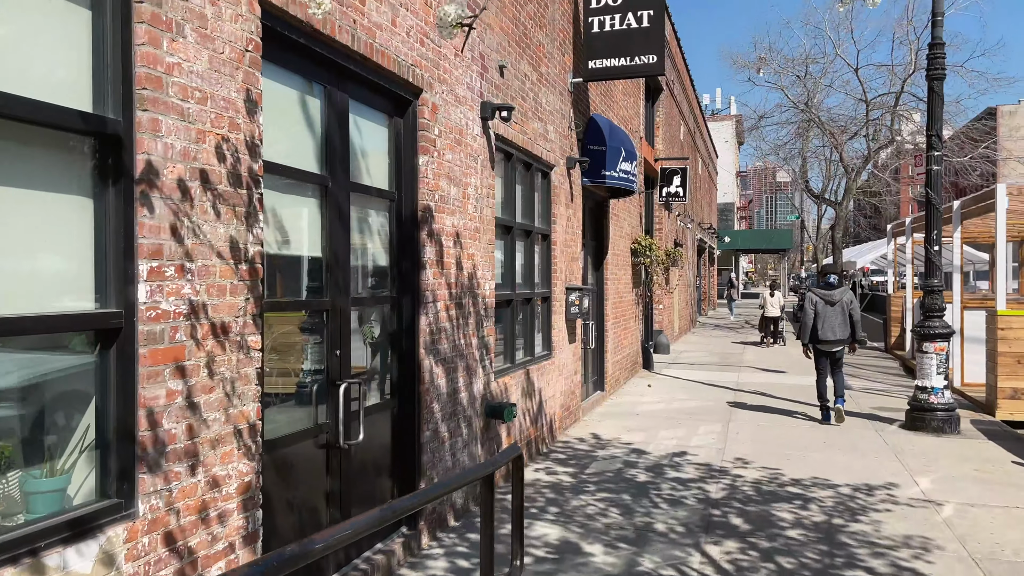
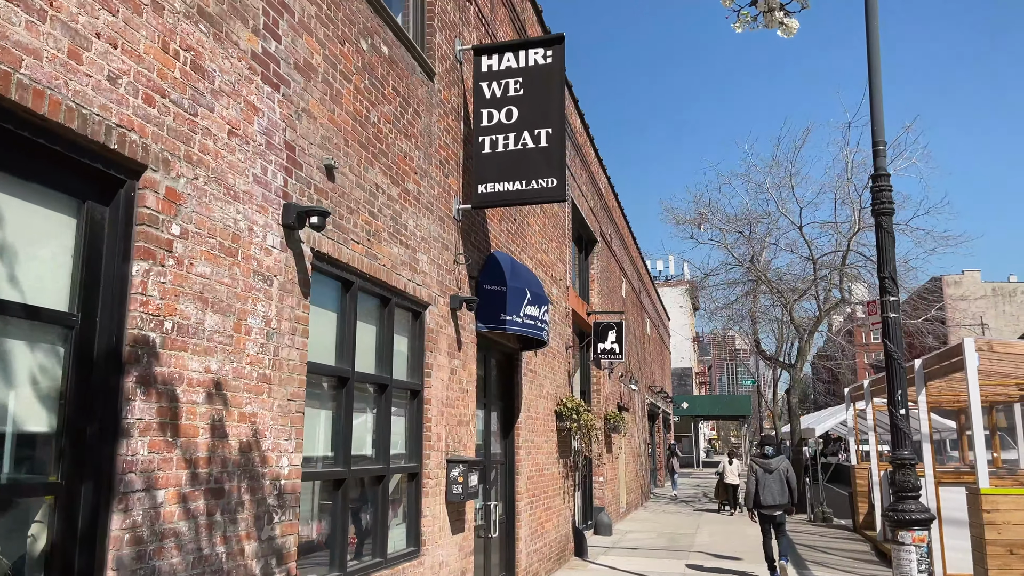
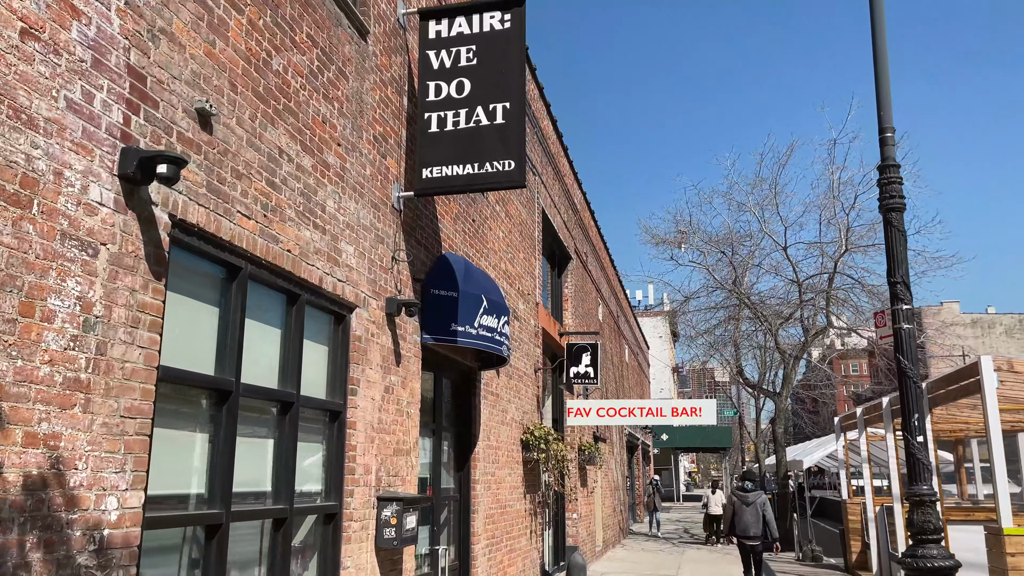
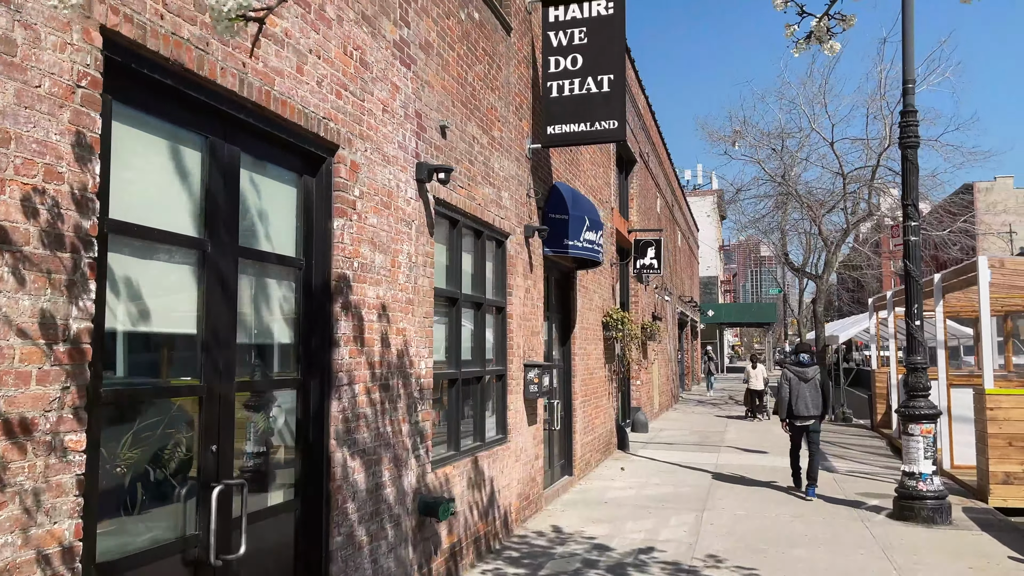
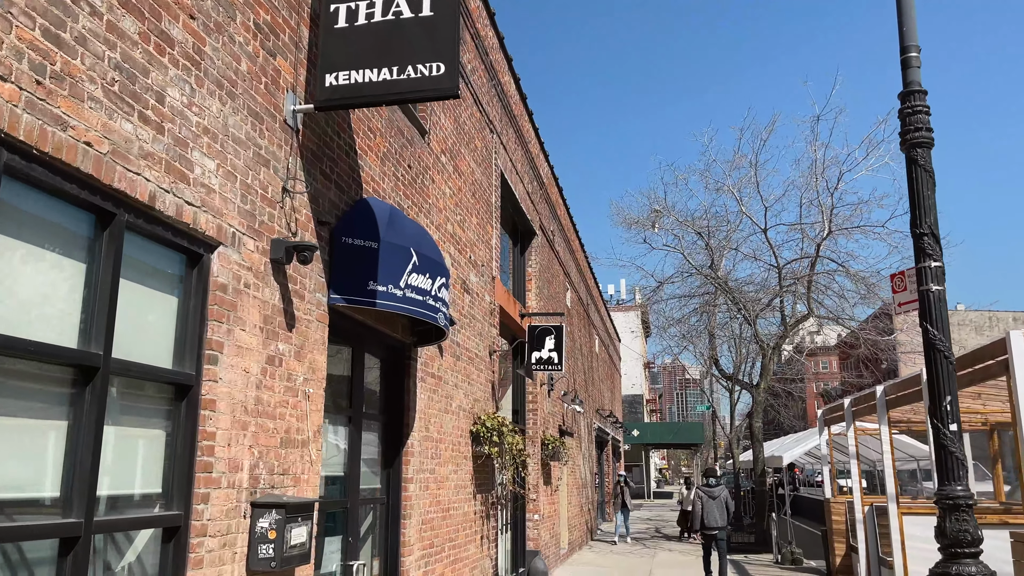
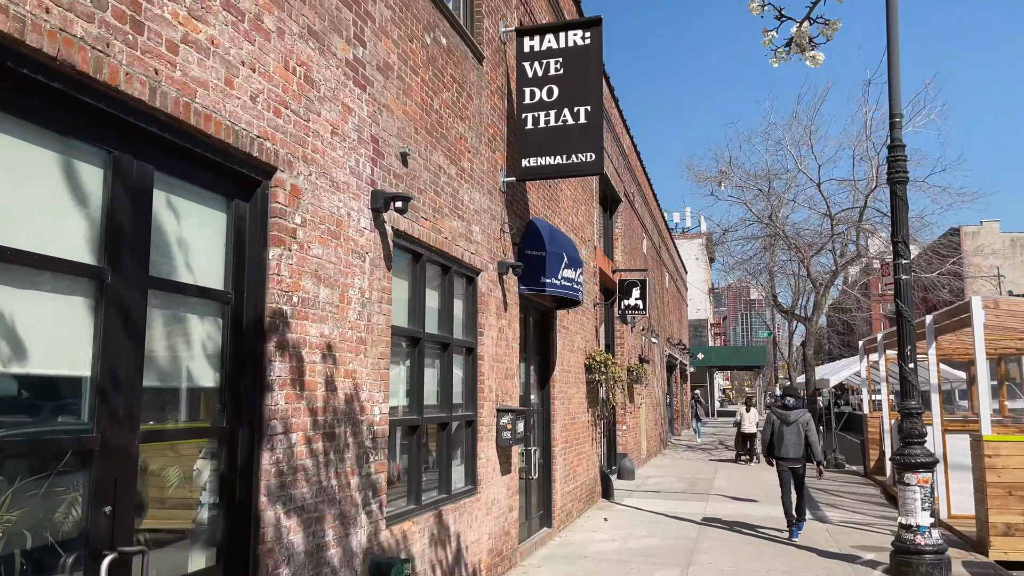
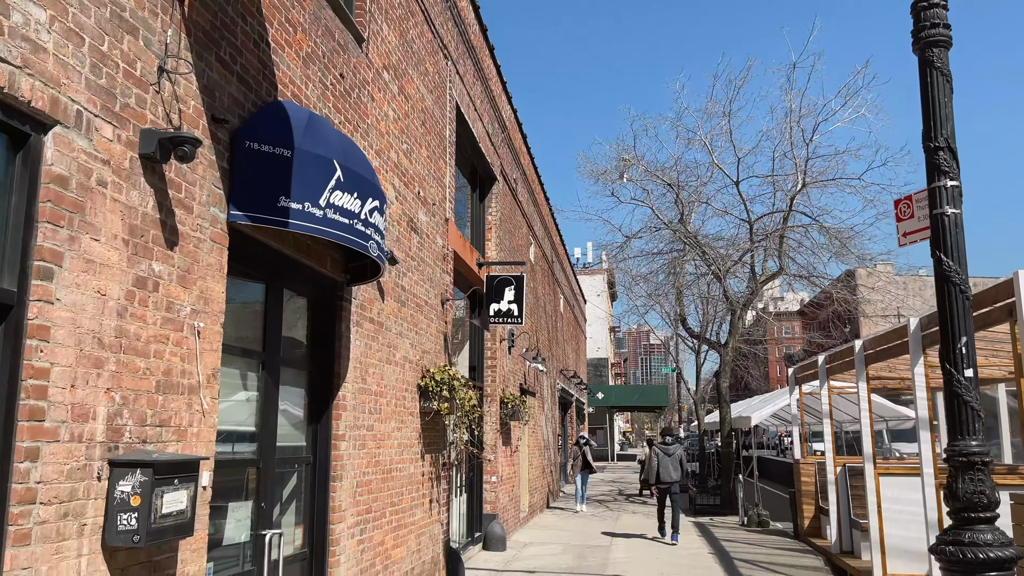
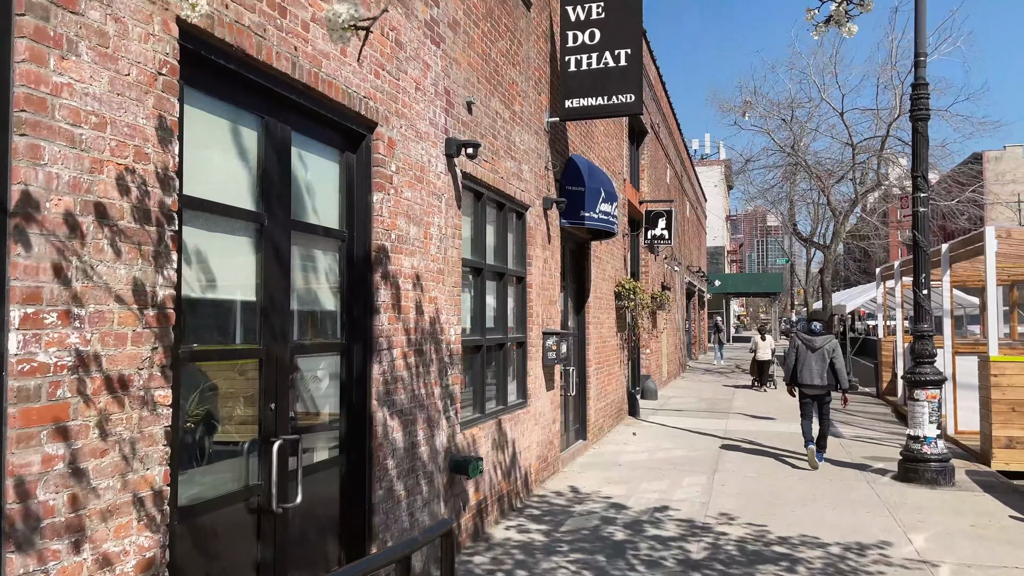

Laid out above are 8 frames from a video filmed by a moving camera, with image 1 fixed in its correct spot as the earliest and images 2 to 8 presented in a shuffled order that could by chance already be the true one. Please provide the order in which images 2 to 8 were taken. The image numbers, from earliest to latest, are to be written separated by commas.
8, 4, 6, 2, 3, 5, 7
